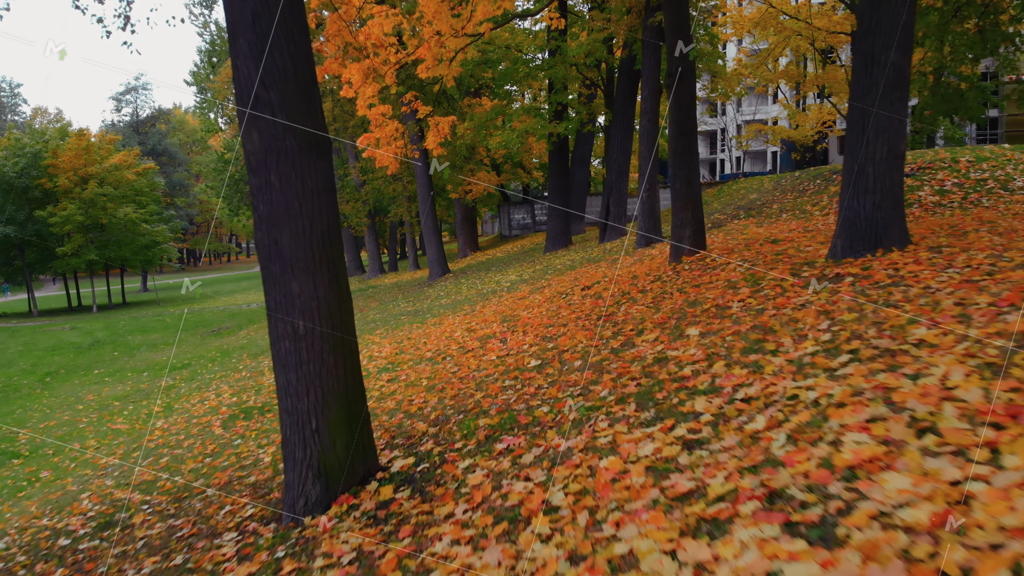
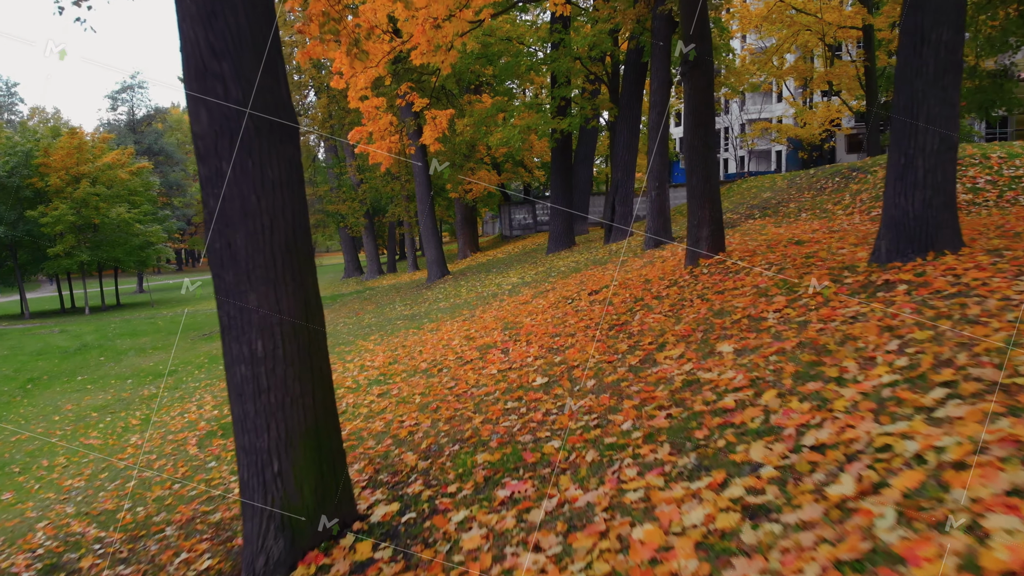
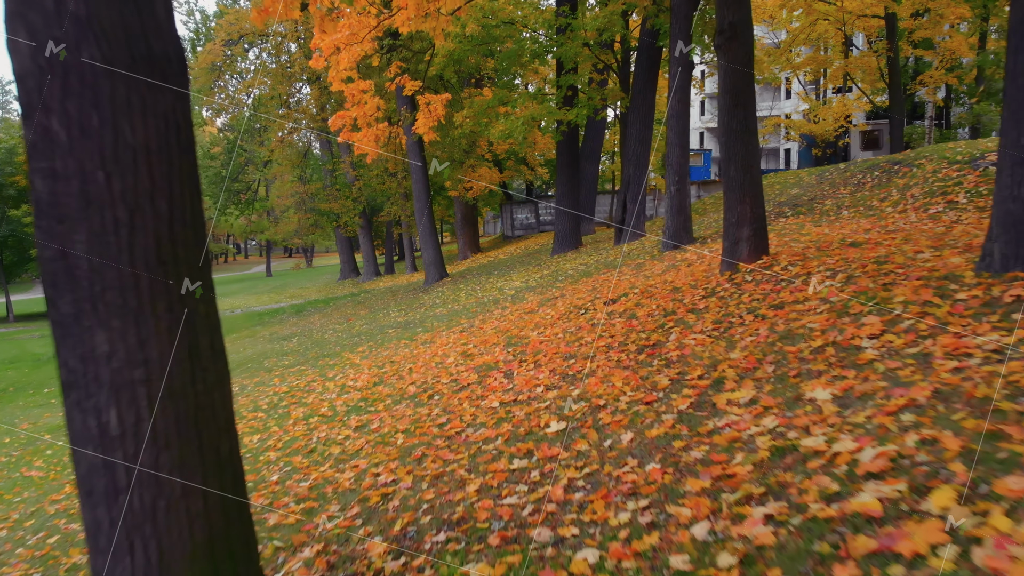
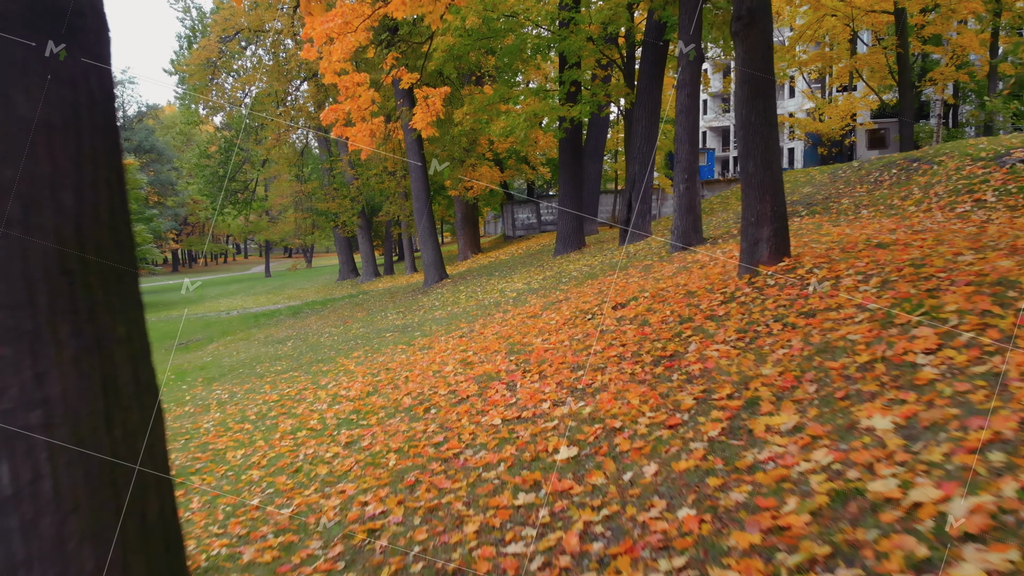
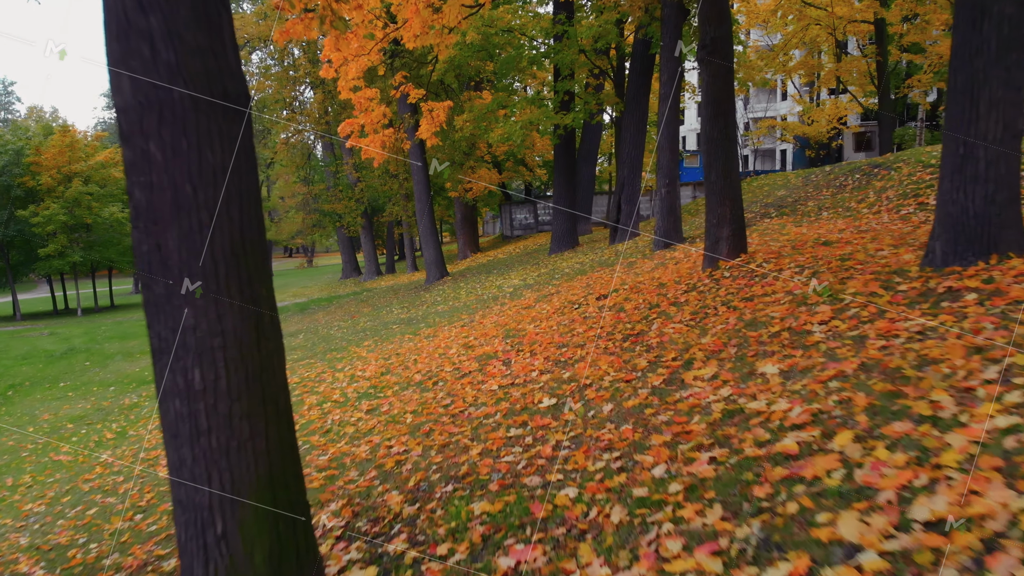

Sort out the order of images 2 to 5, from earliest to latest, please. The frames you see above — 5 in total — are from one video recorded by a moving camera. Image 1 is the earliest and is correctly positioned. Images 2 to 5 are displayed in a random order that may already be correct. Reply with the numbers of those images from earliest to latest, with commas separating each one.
2, 5, 3, 4
